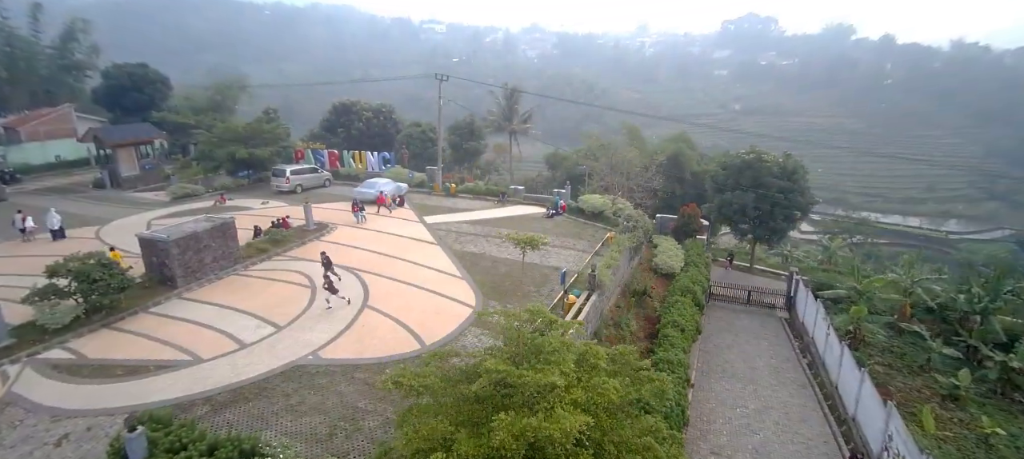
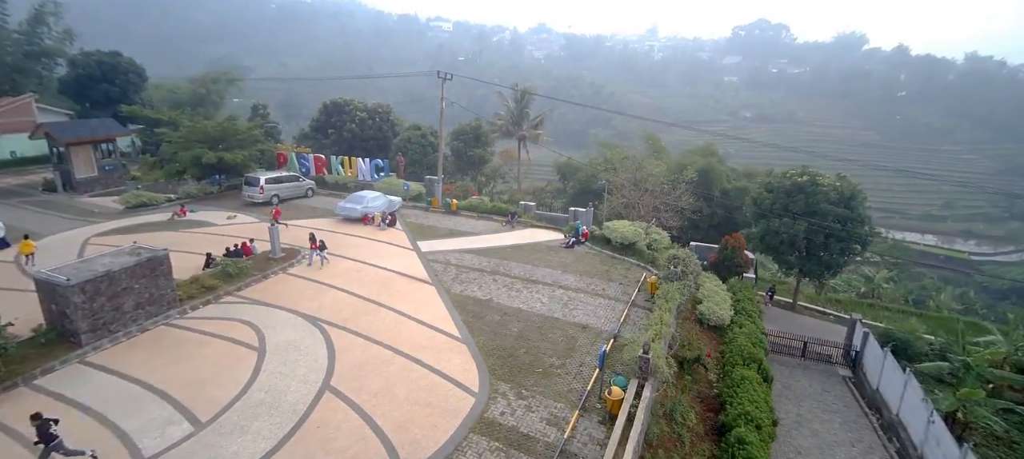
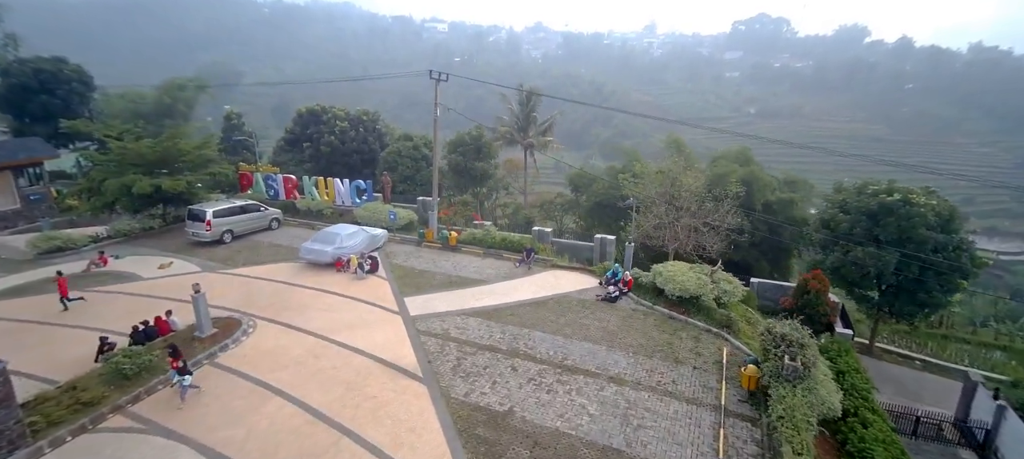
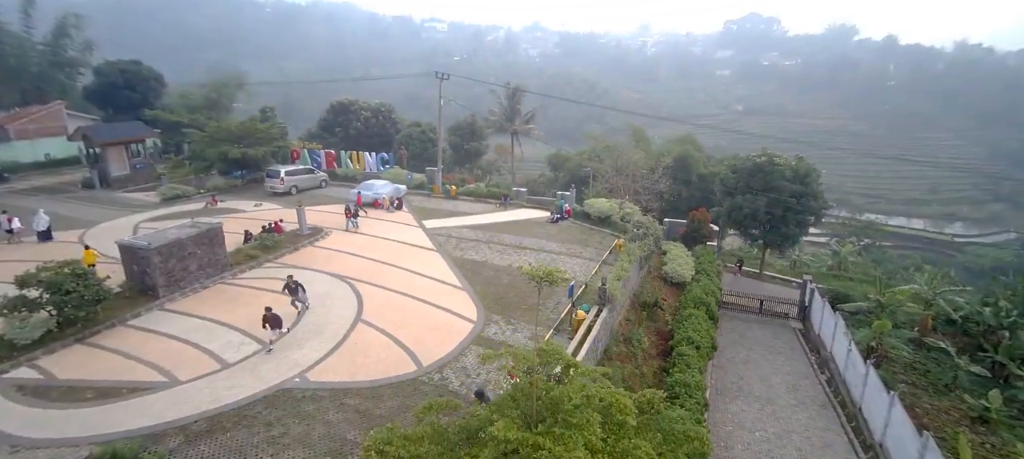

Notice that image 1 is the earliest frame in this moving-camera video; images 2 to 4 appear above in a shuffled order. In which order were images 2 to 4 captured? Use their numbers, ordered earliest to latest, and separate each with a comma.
4, 2, 3
